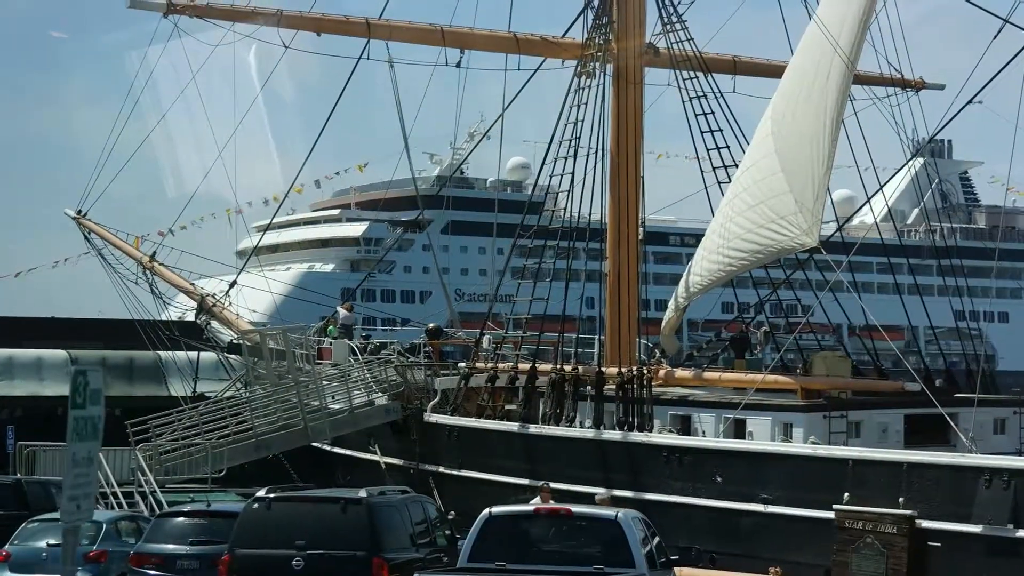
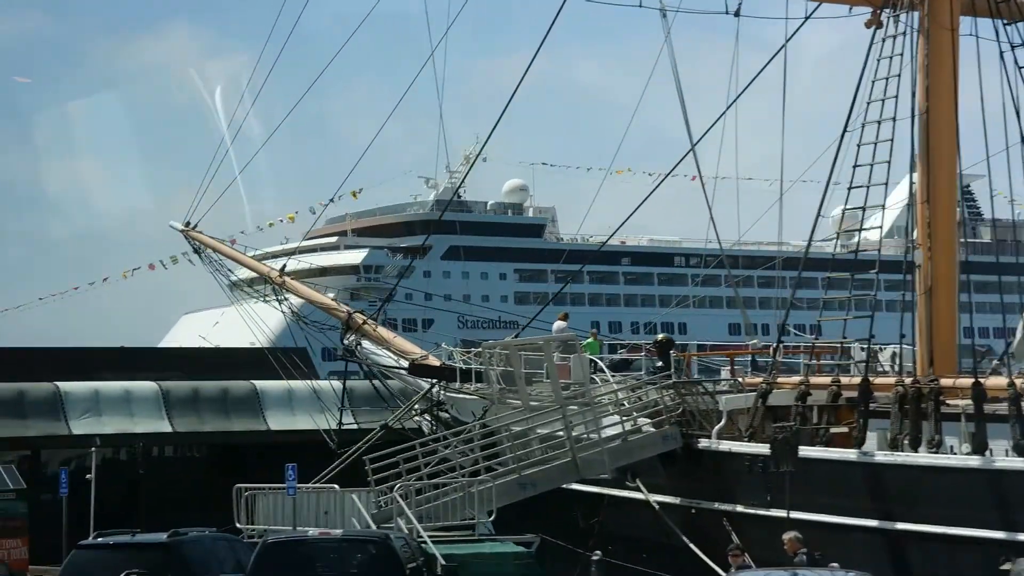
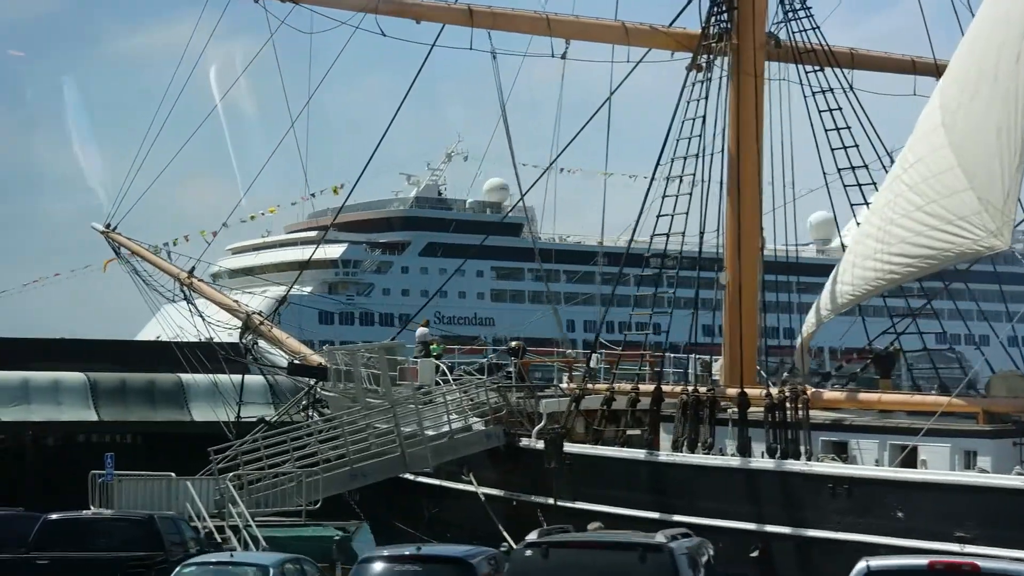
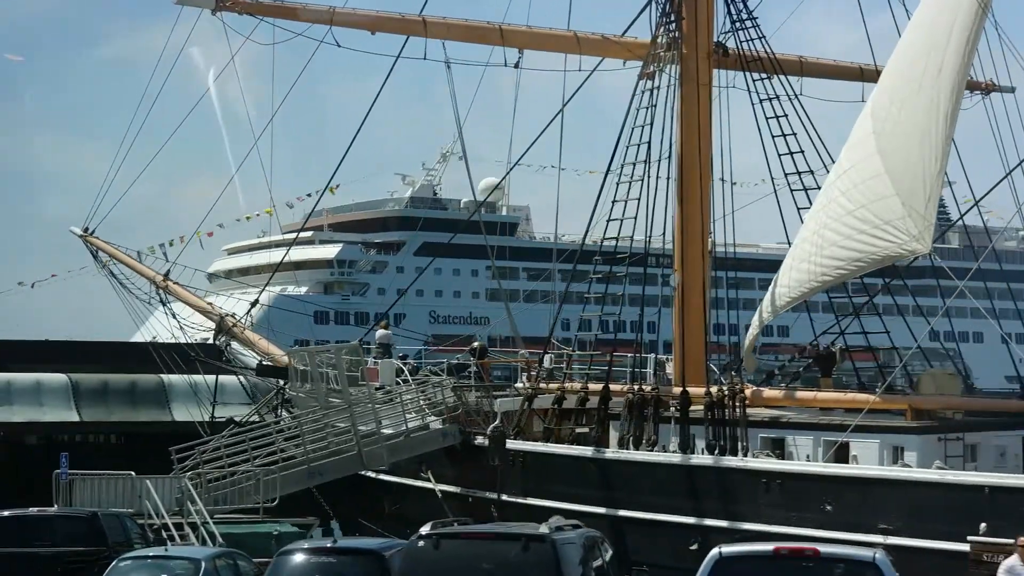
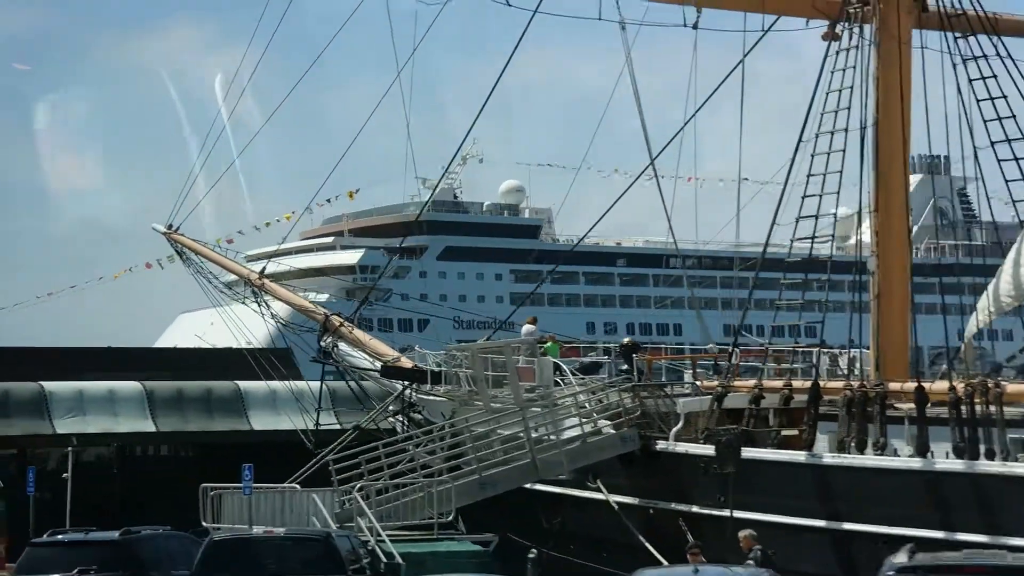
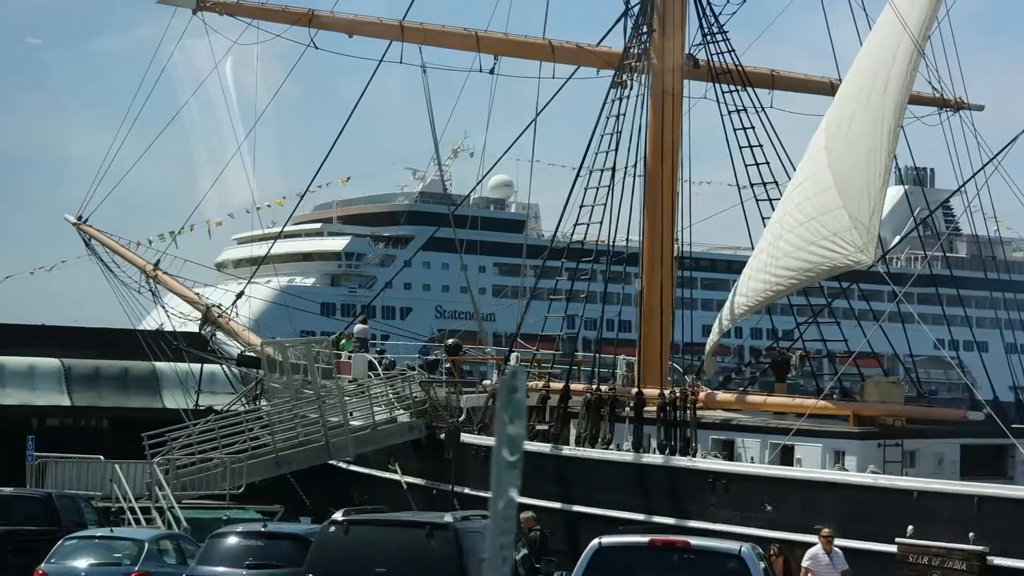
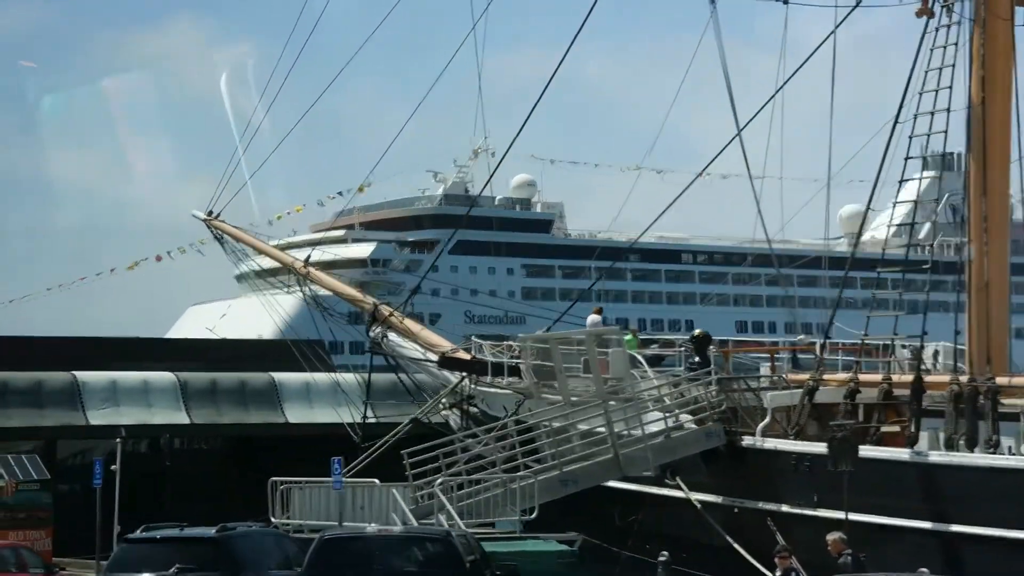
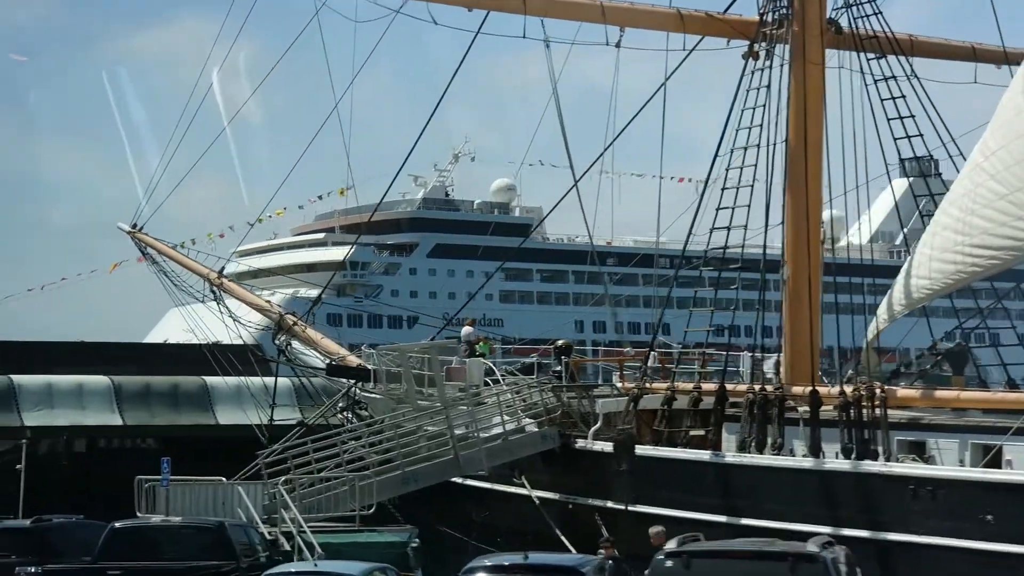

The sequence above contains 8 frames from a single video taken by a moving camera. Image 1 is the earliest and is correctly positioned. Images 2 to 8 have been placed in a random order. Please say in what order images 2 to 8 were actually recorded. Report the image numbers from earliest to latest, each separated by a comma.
6, 4, 3, 8, 5, 2, 7
